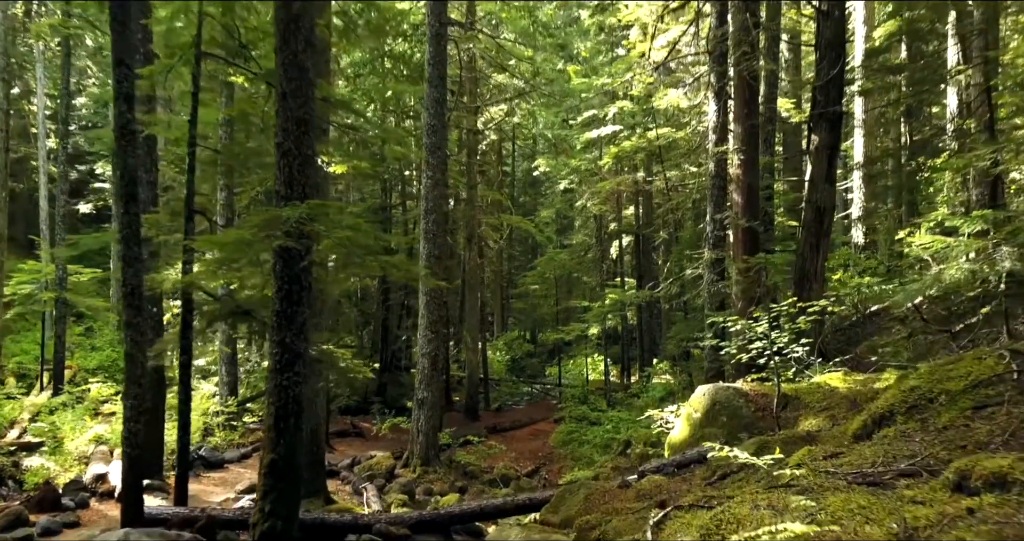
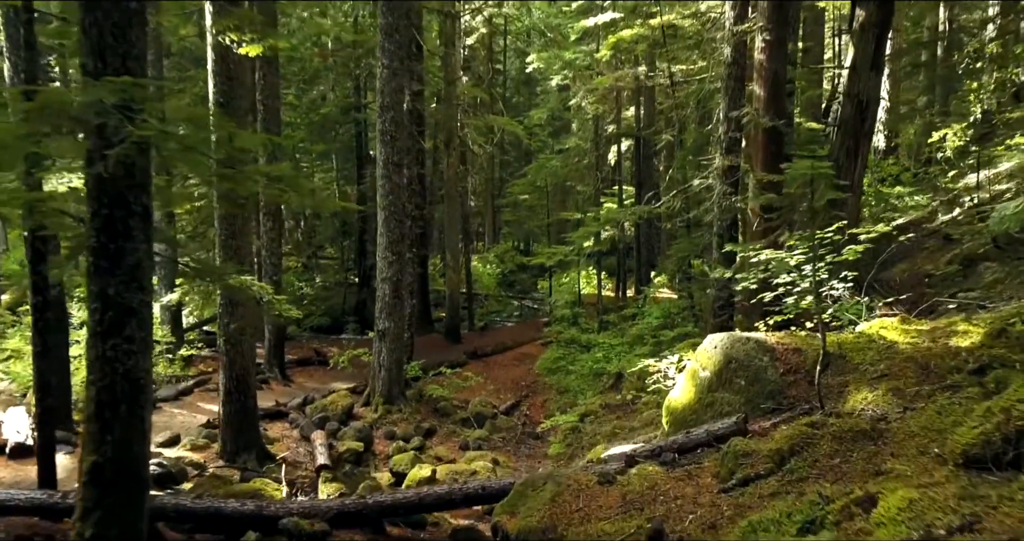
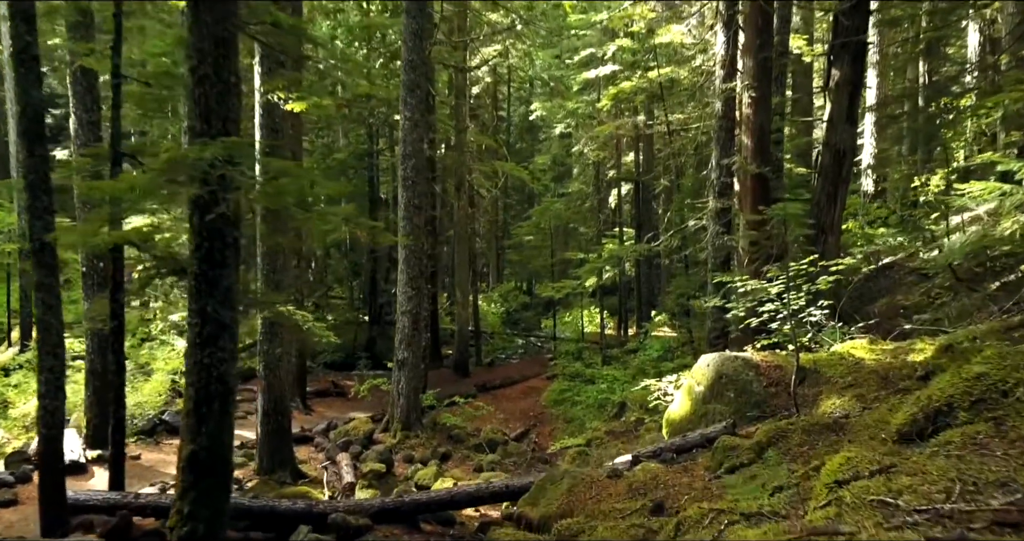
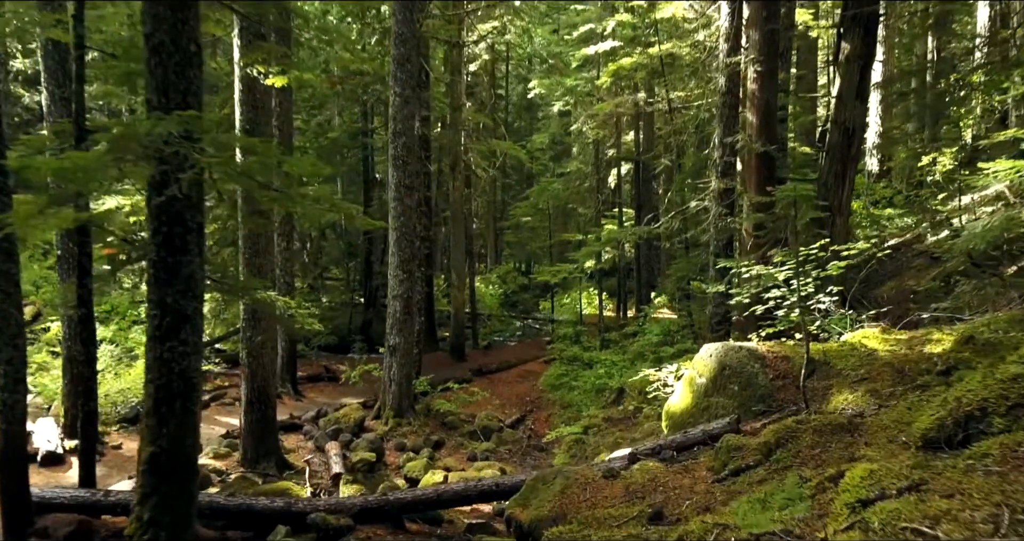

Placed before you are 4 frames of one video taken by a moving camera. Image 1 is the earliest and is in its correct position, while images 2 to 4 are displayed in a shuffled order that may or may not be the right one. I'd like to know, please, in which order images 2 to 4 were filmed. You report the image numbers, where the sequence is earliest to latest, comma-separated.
3, 4, 2
